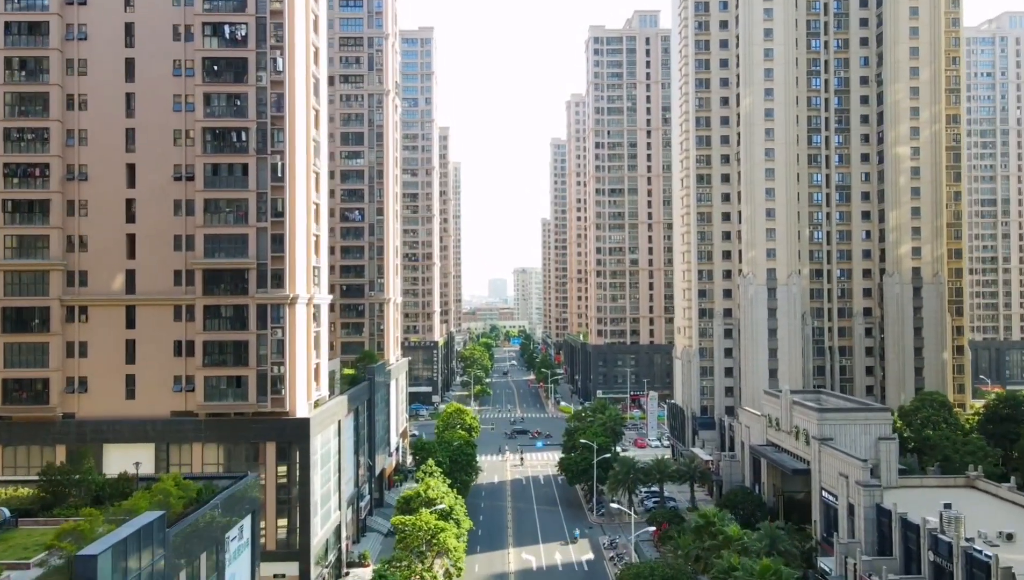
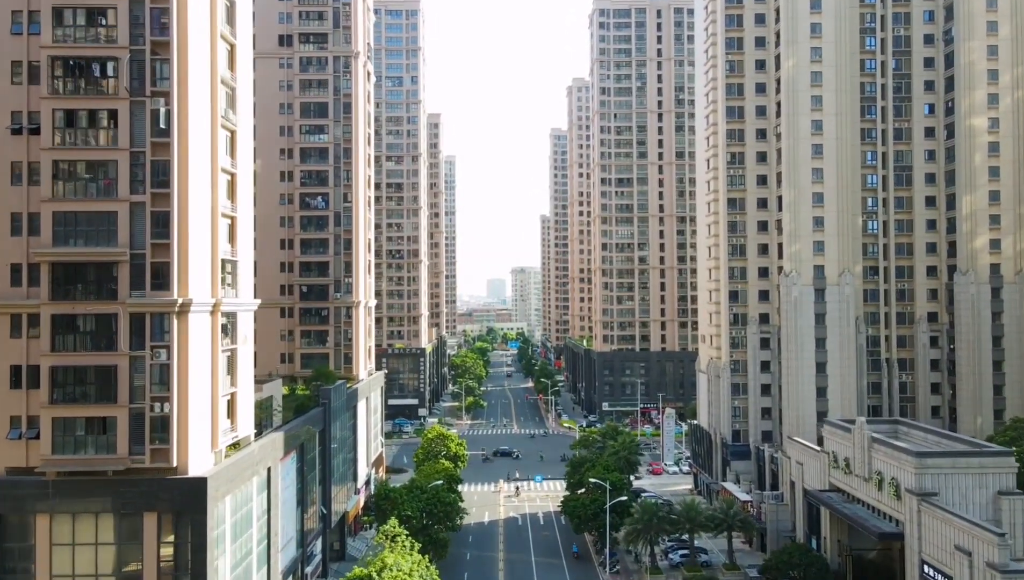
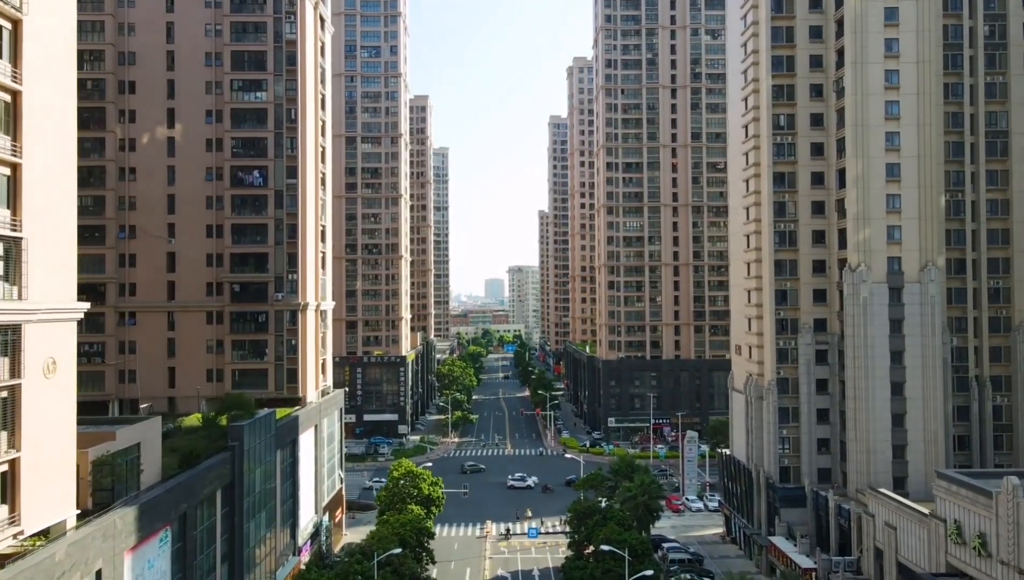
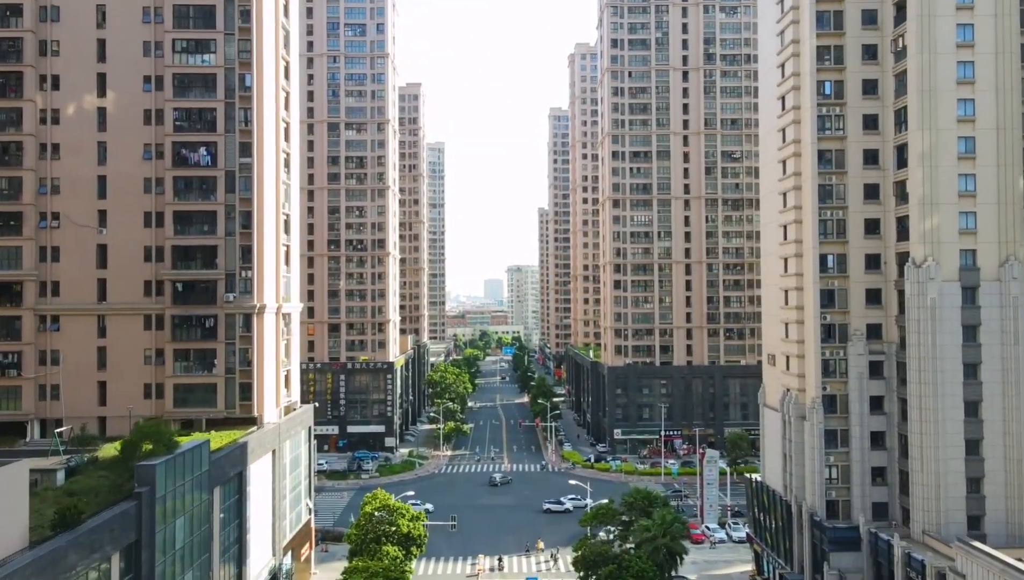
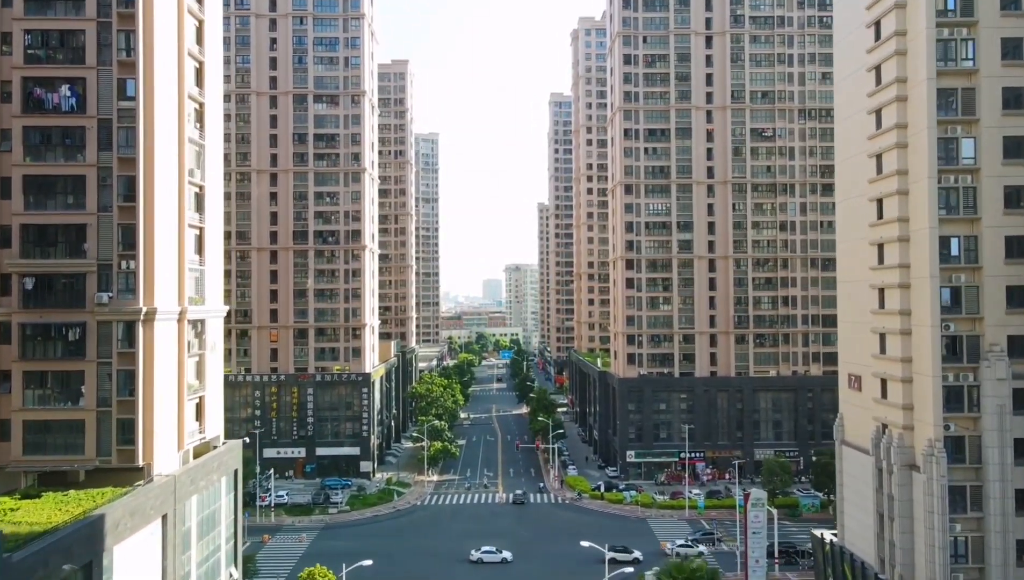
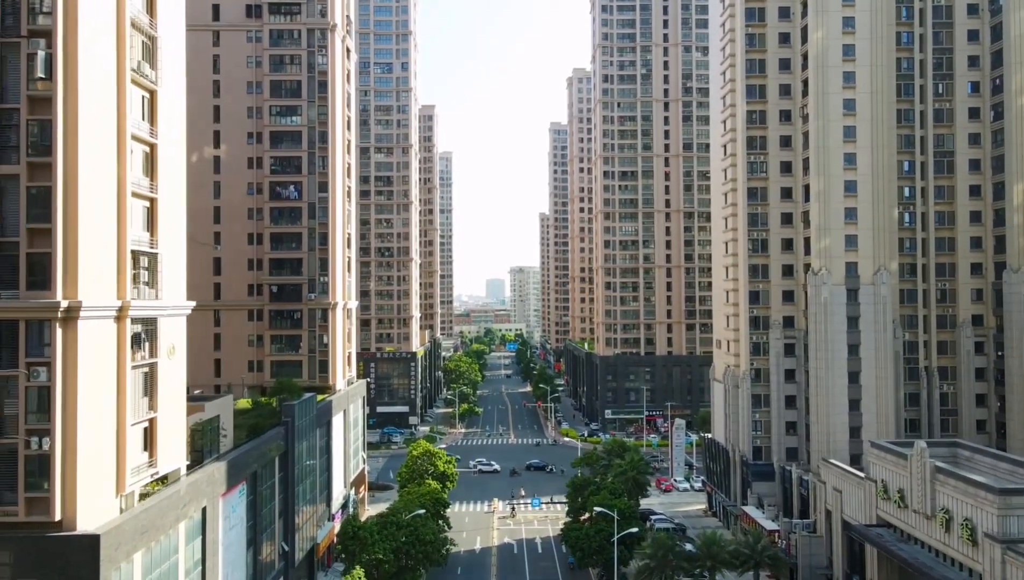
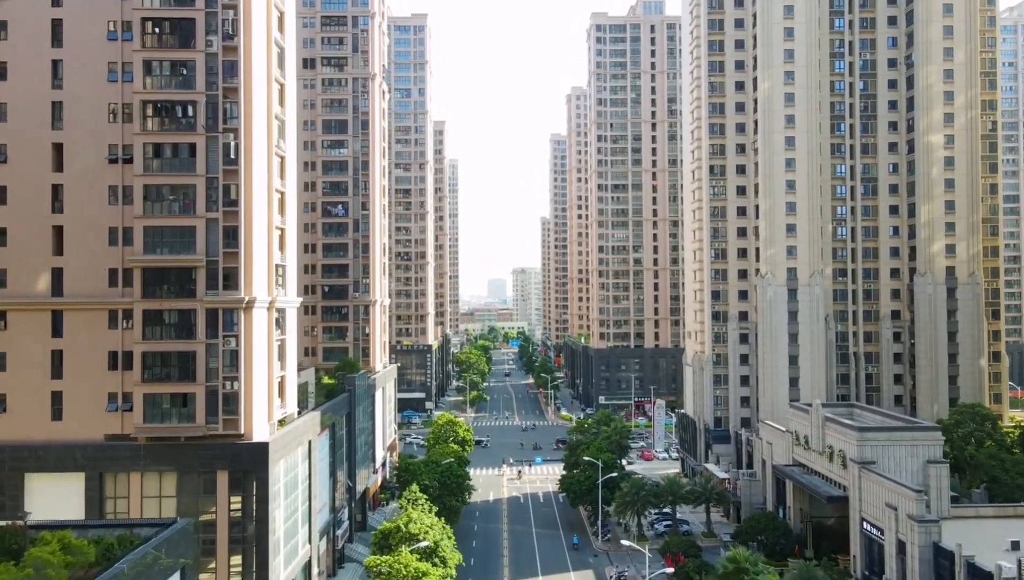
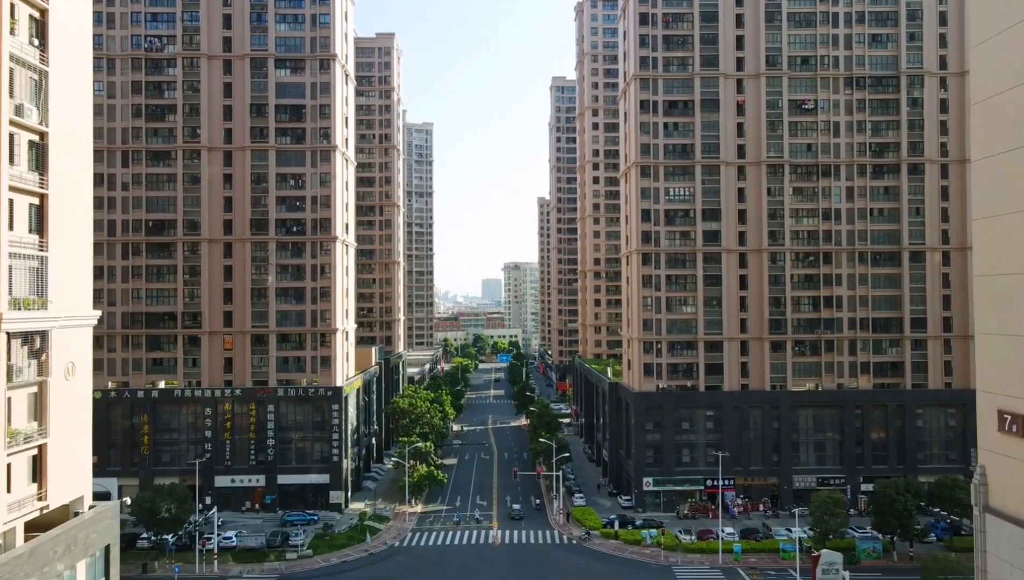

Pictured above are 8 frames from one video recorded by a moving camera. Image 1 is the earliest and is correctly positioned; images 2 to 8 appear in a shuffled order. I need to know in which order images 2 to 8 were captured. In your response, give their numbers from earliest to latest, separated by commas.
7, 2, 6, 3, 4, 5, 8
